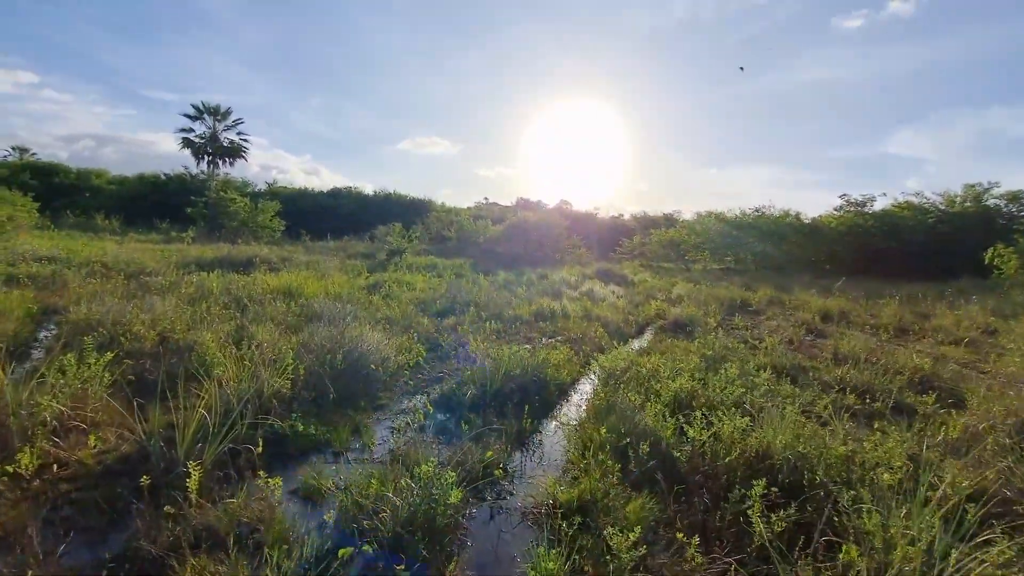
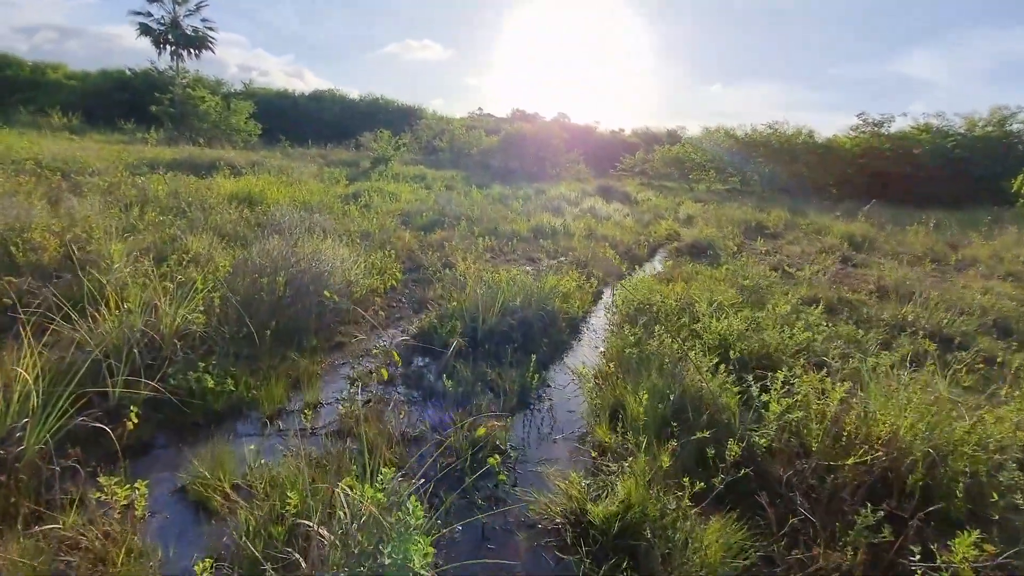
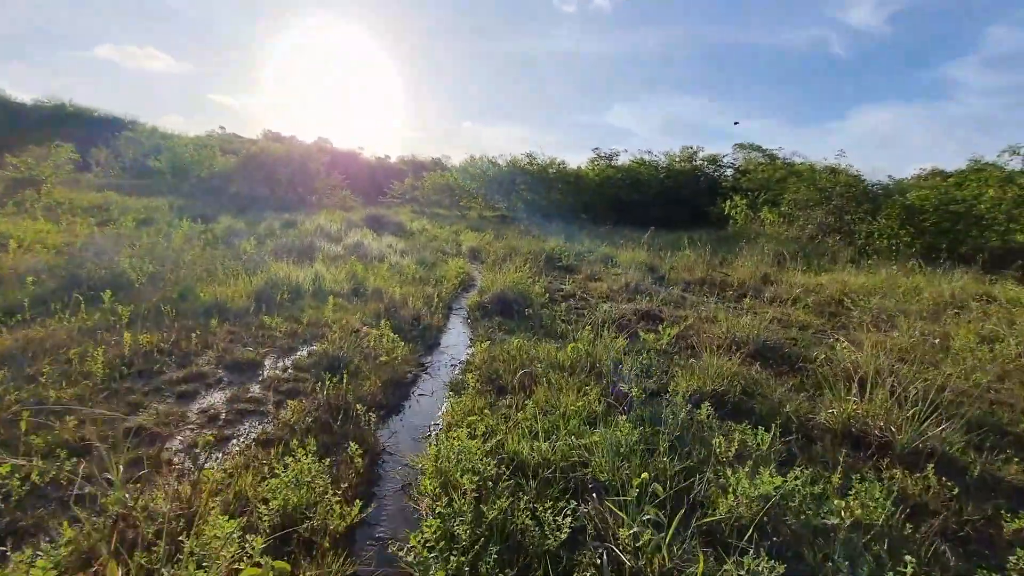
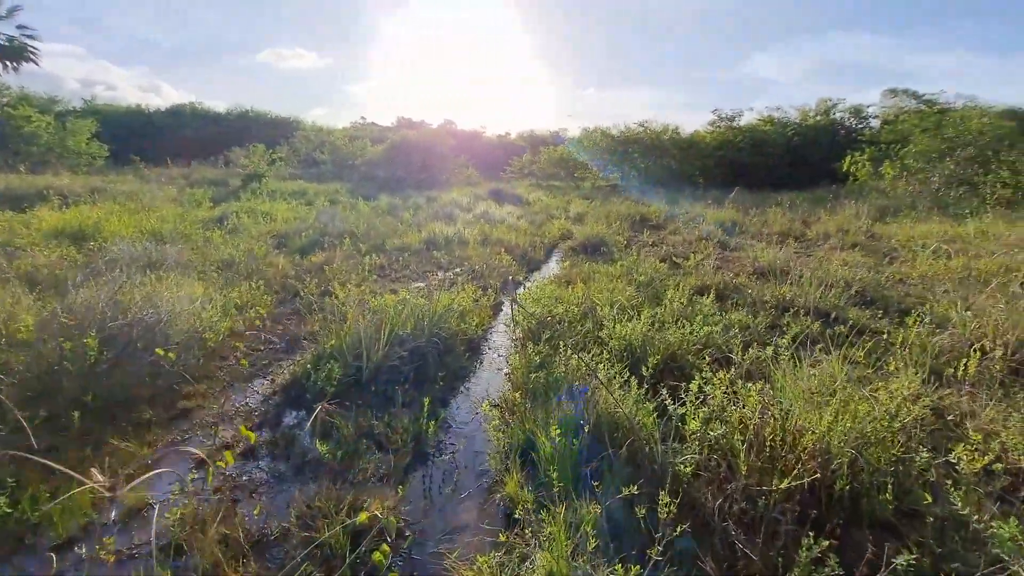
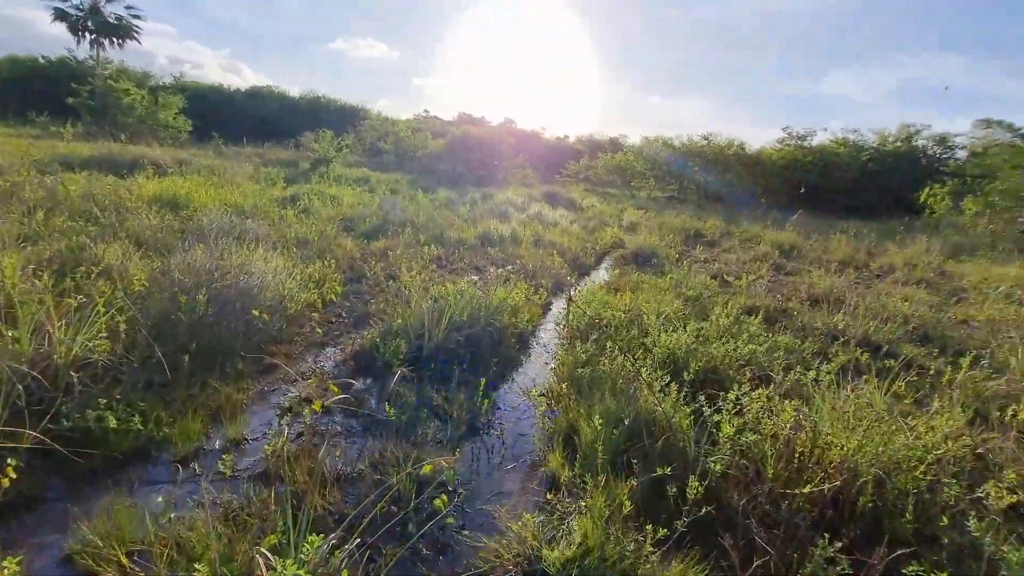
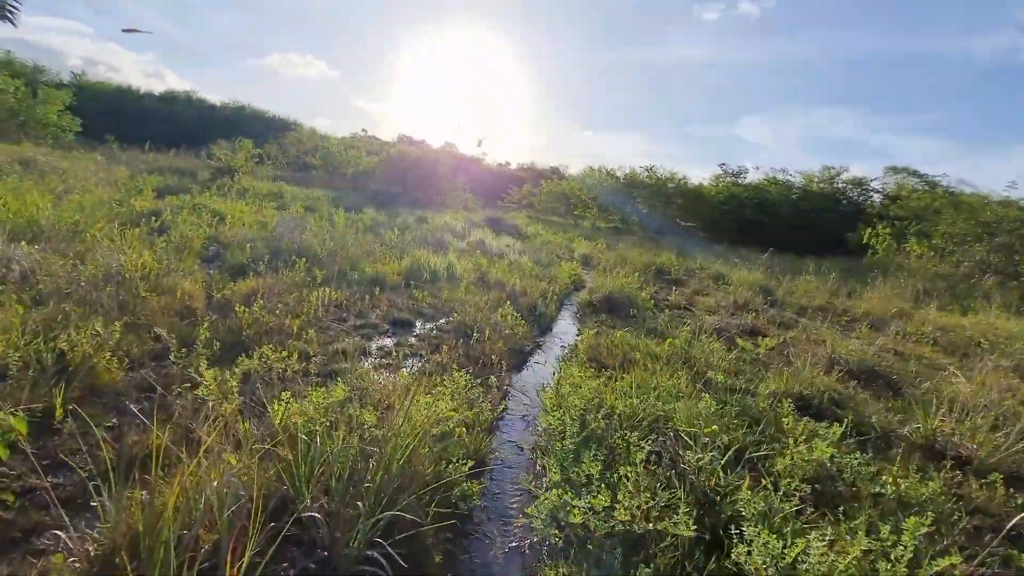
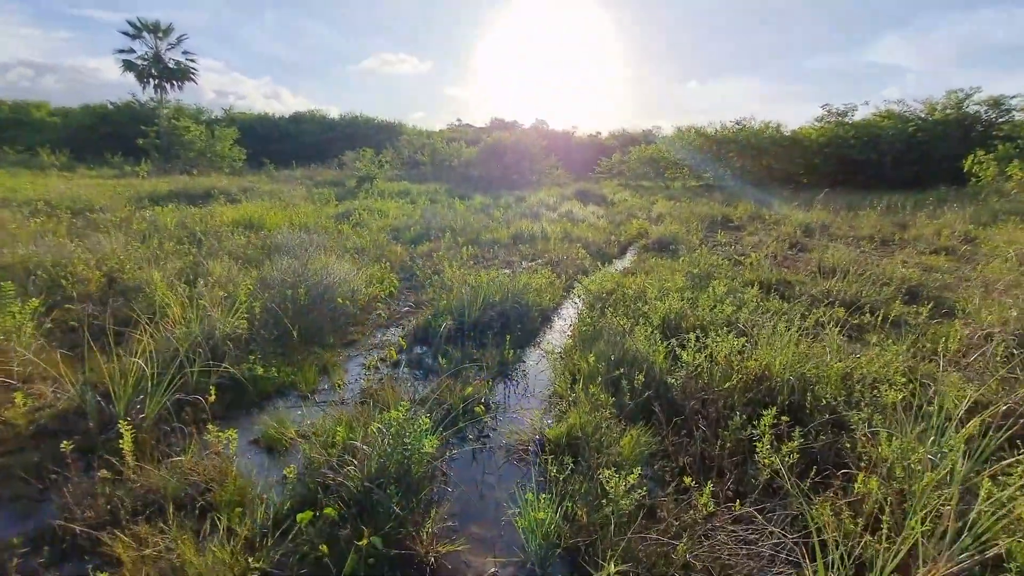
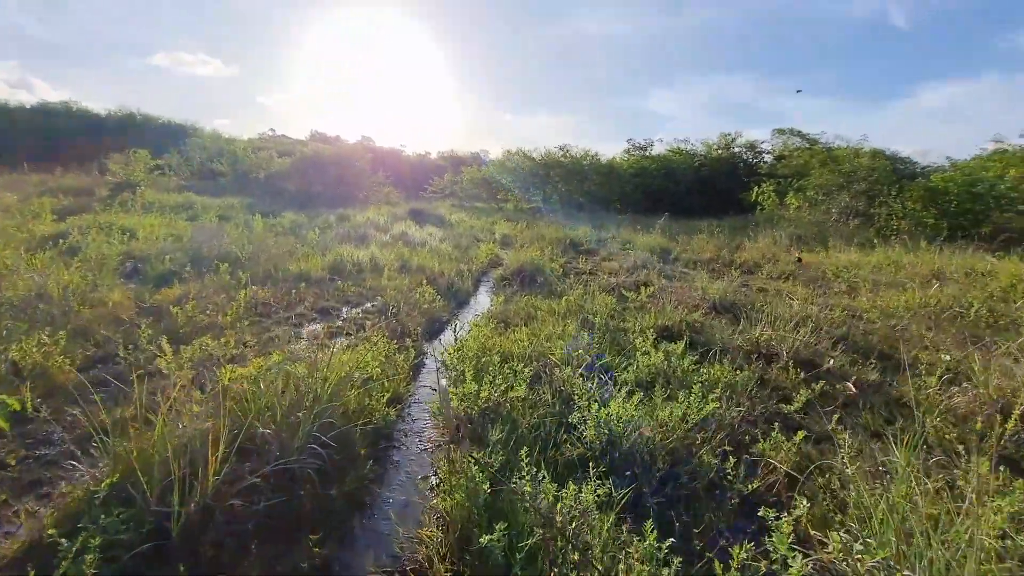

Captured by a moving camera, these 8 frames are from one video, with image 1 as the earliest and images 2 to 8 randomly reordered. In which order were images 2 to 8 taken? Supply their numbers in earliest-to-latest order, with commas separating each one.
7, 2, 5, 4, 8, 6, 3
